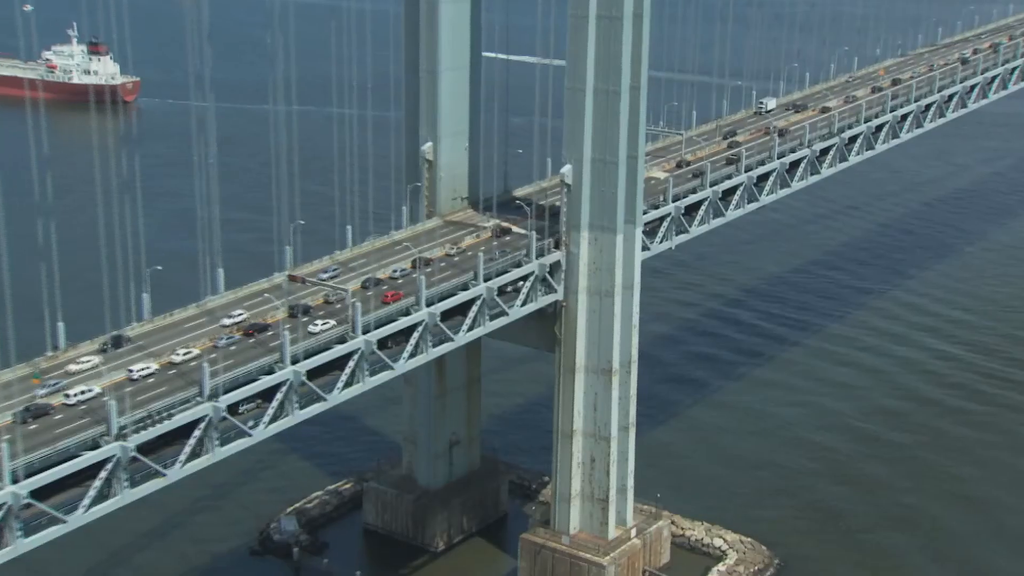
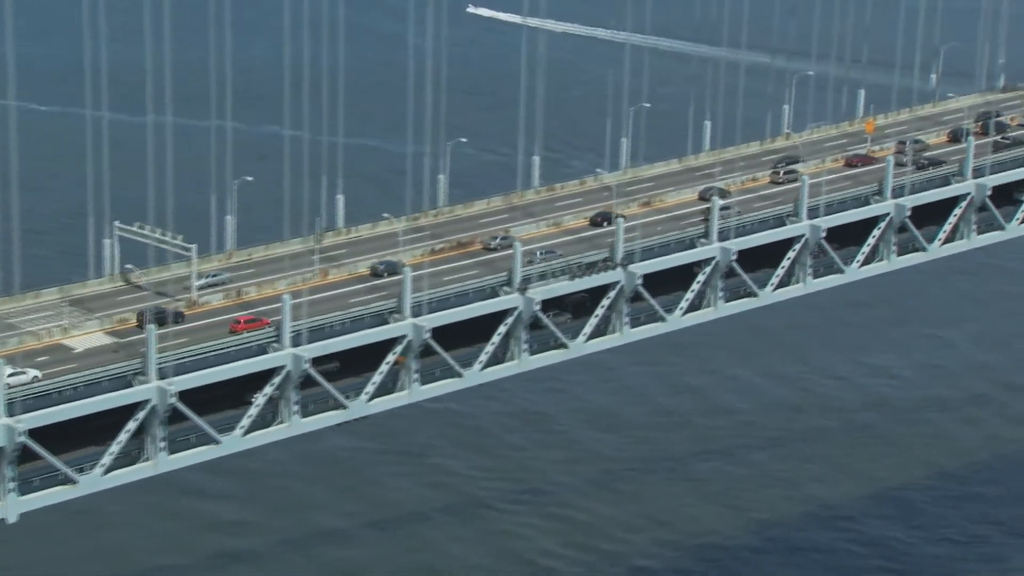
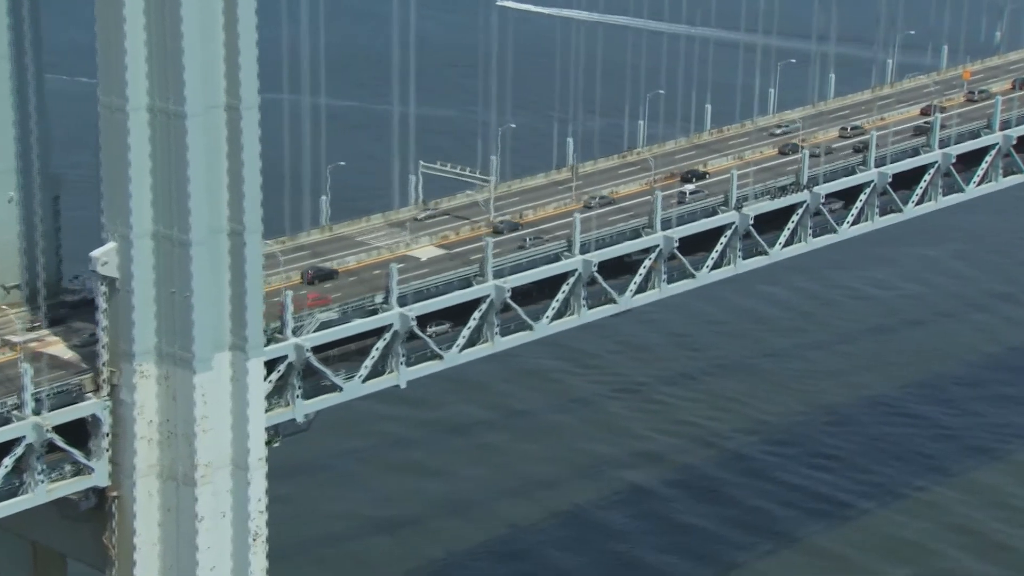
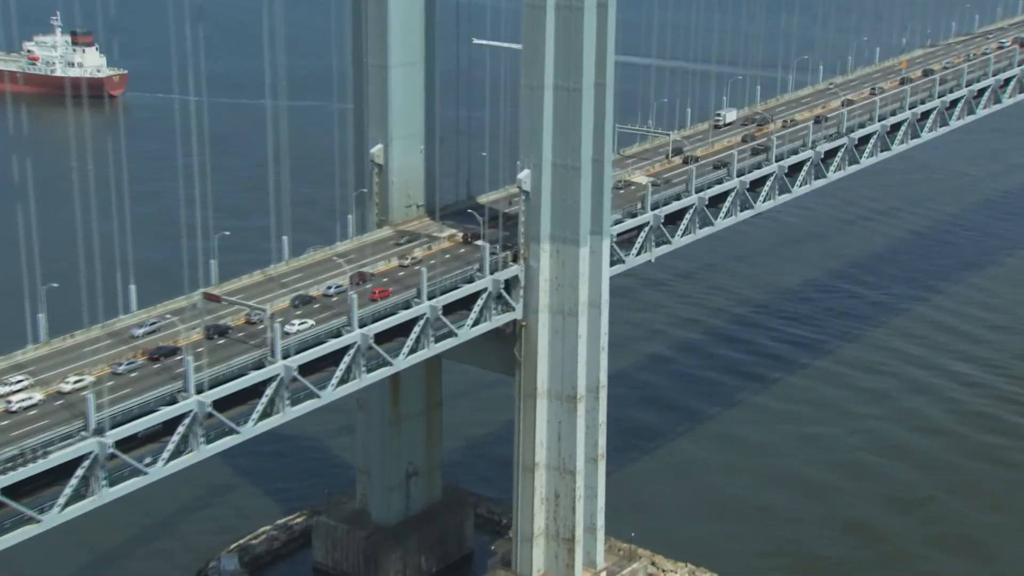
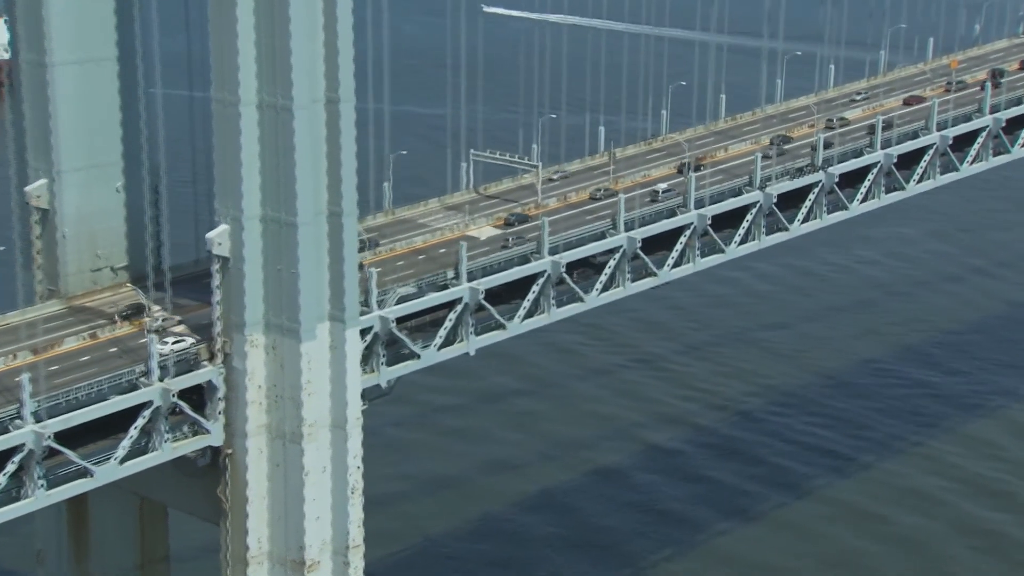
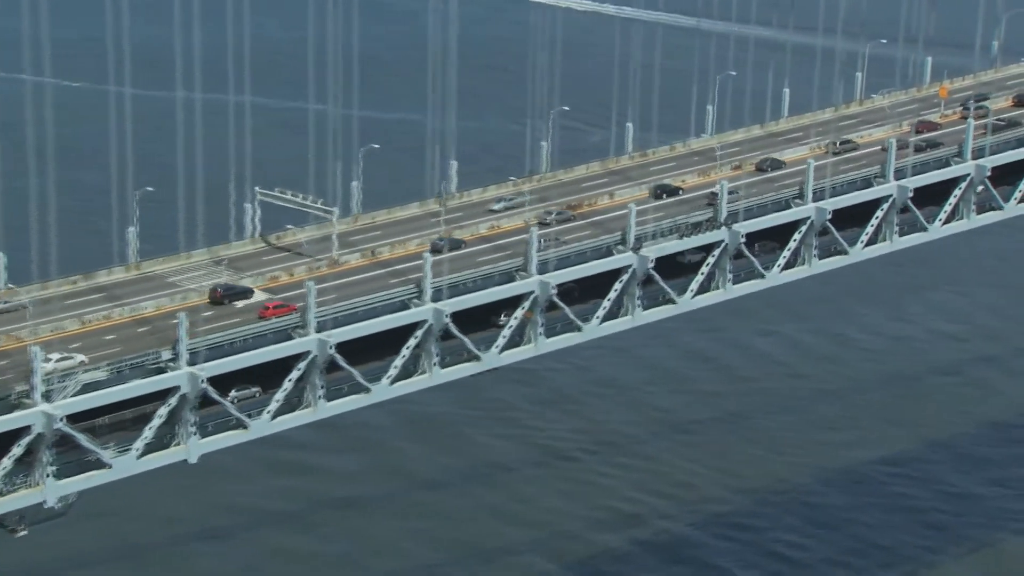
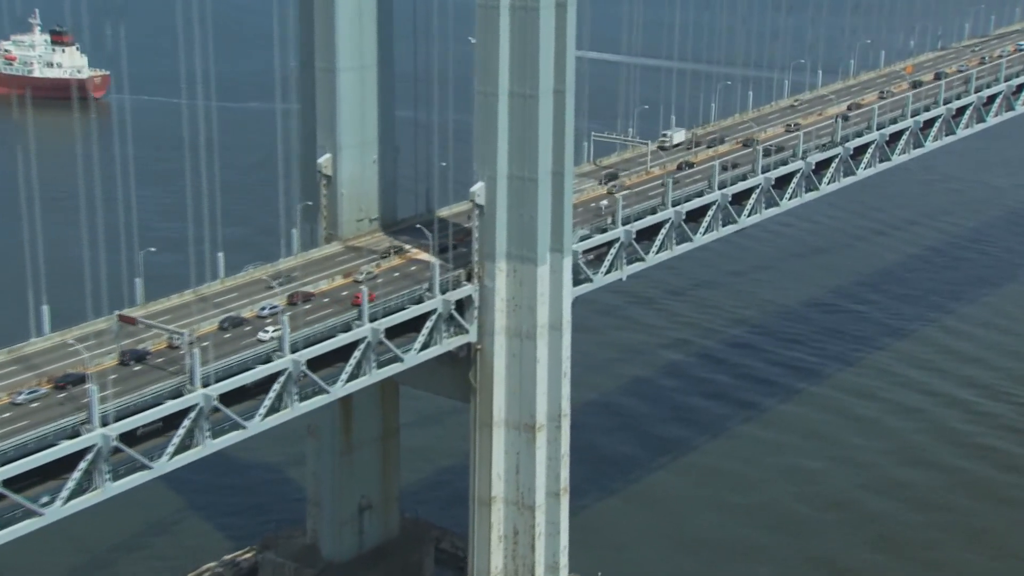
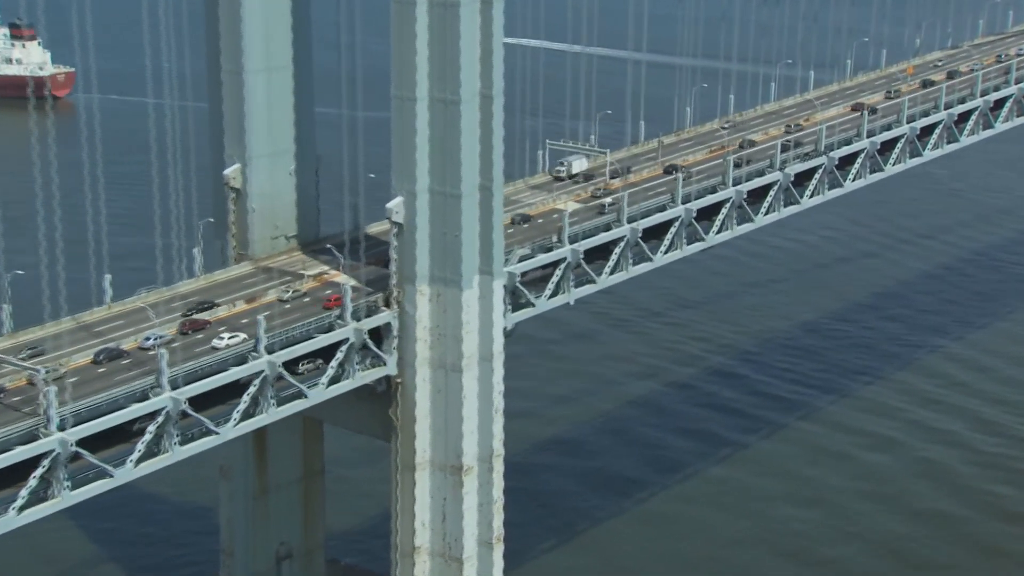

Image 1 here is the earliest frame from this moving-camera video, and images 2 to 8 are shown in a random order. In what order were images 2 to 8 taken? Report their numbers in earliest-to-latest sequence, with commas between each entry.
4, 7, 8, 5, 3, 6, 2
